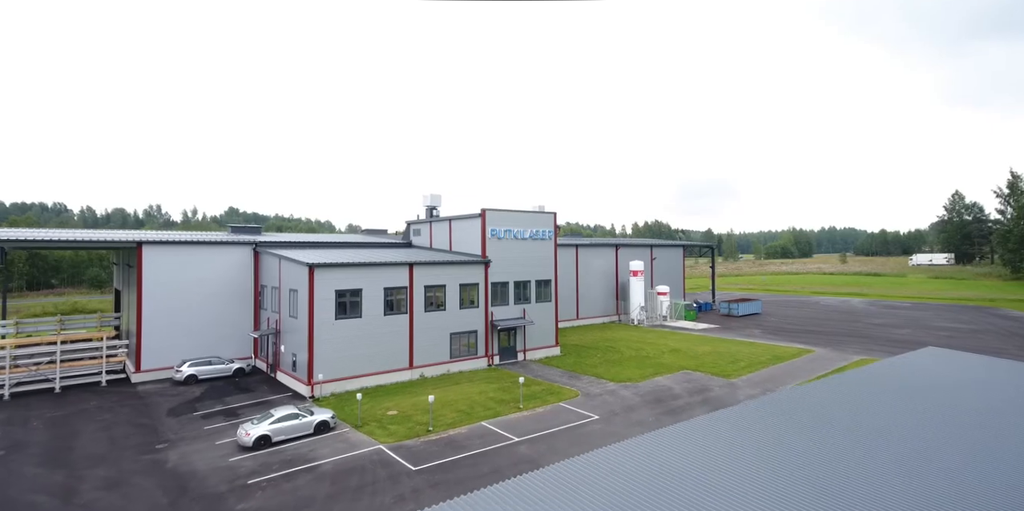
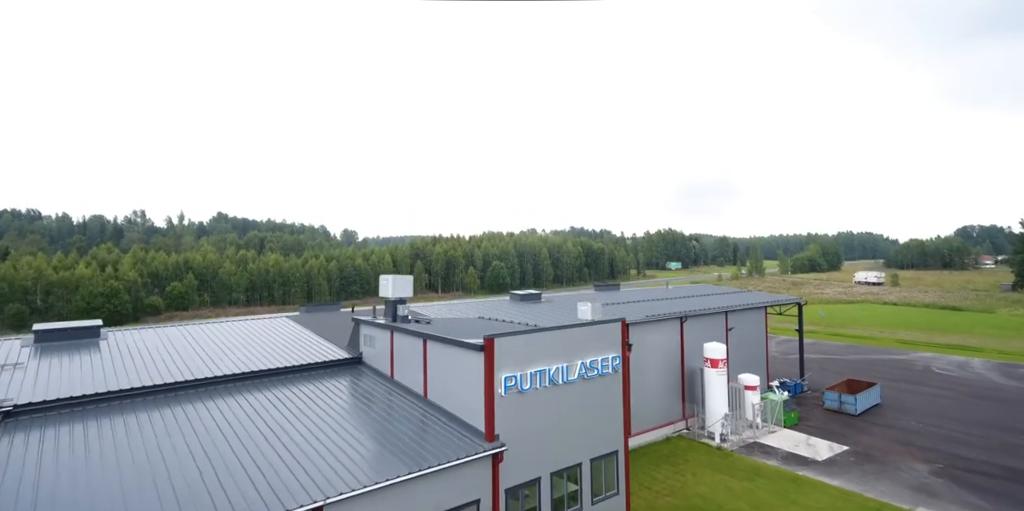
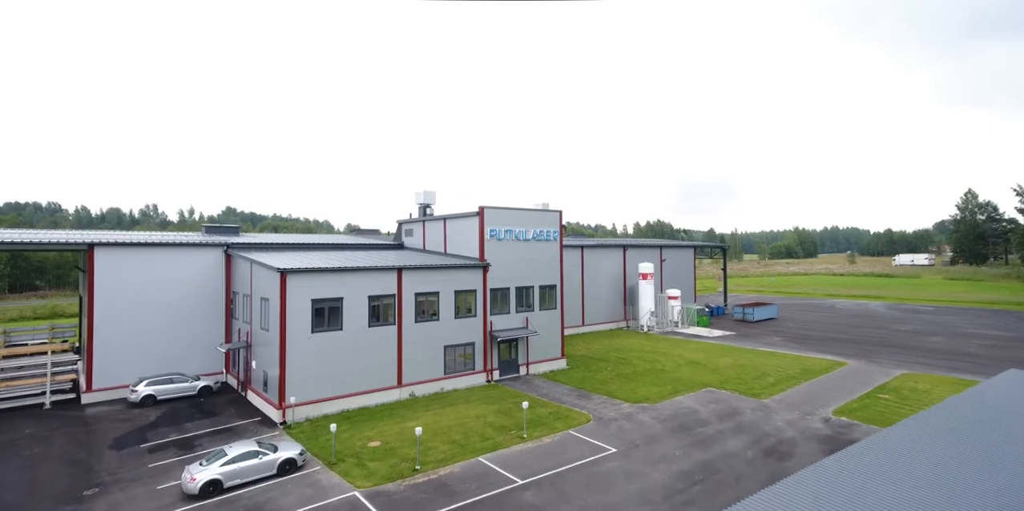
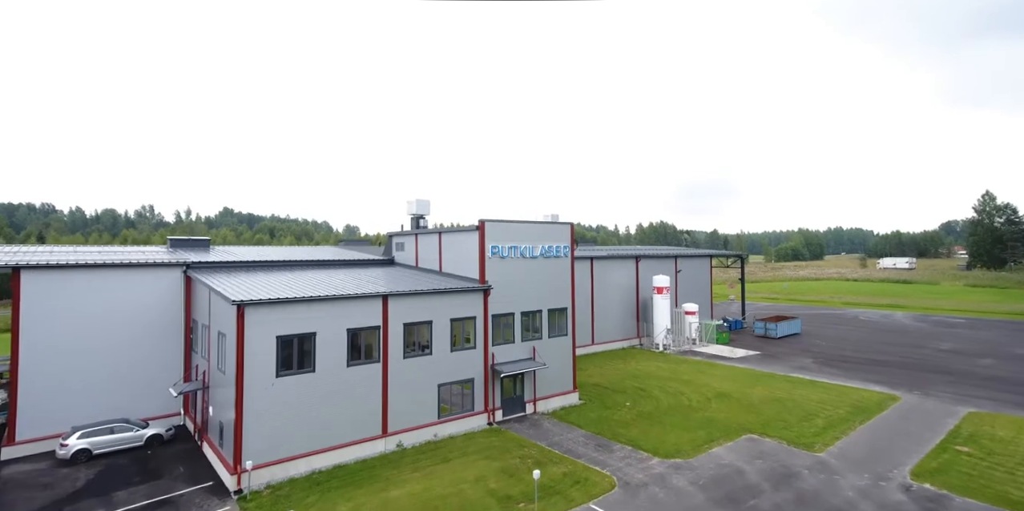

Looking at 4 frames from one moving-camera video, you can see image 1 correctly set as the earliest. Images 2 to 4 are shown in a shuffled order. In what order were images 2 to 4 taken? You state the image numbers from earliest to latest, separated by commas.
3, 4, 2
